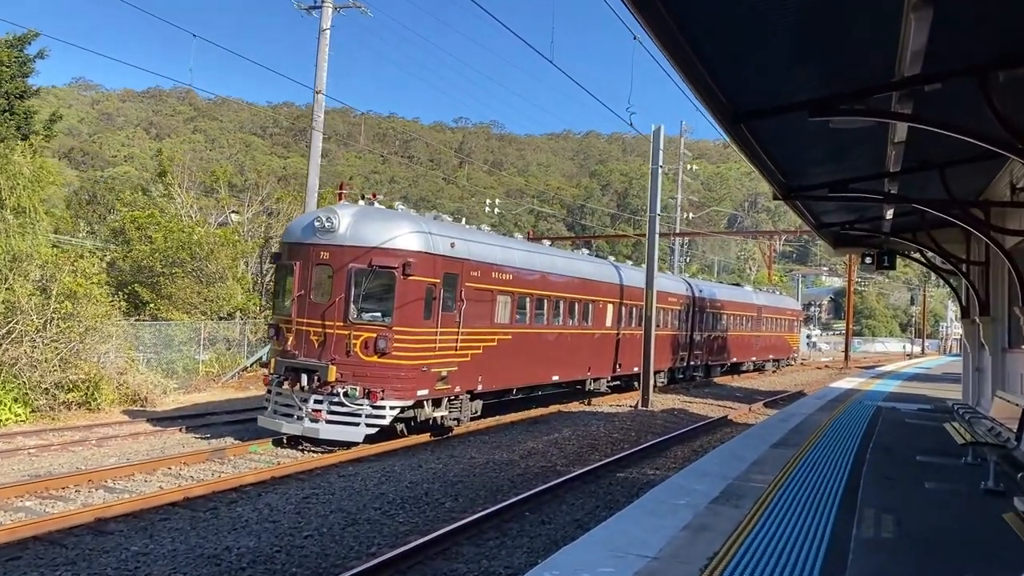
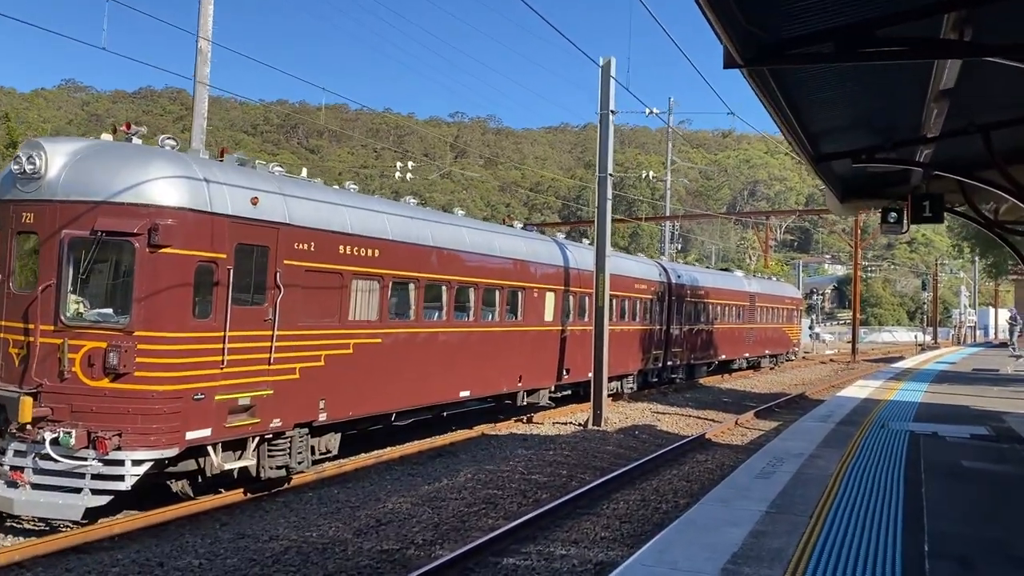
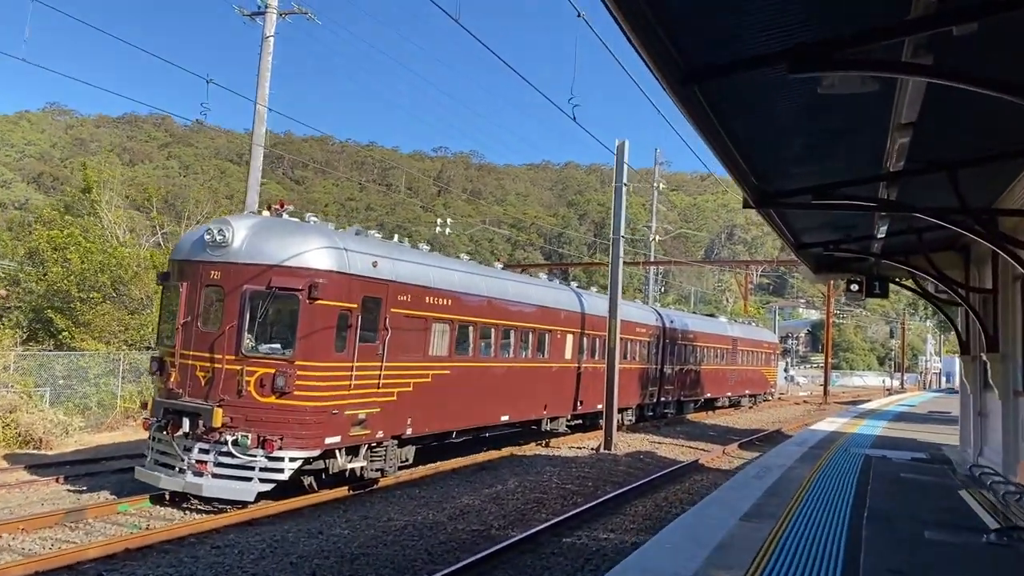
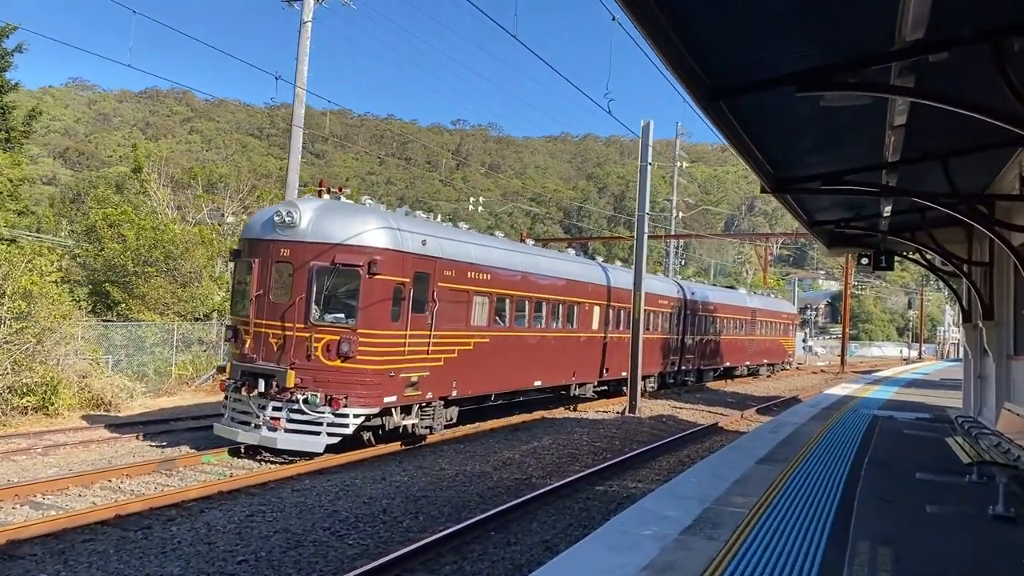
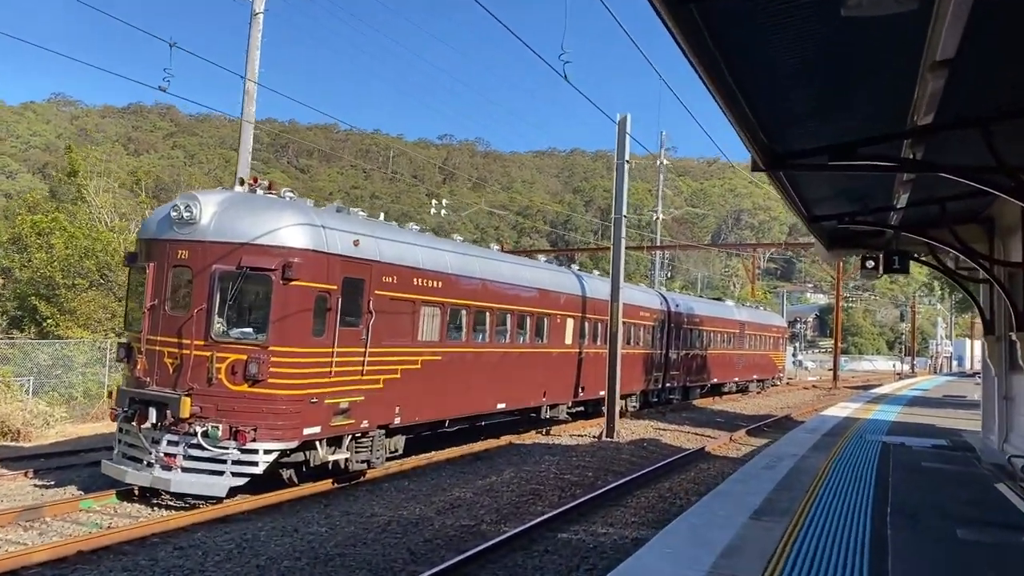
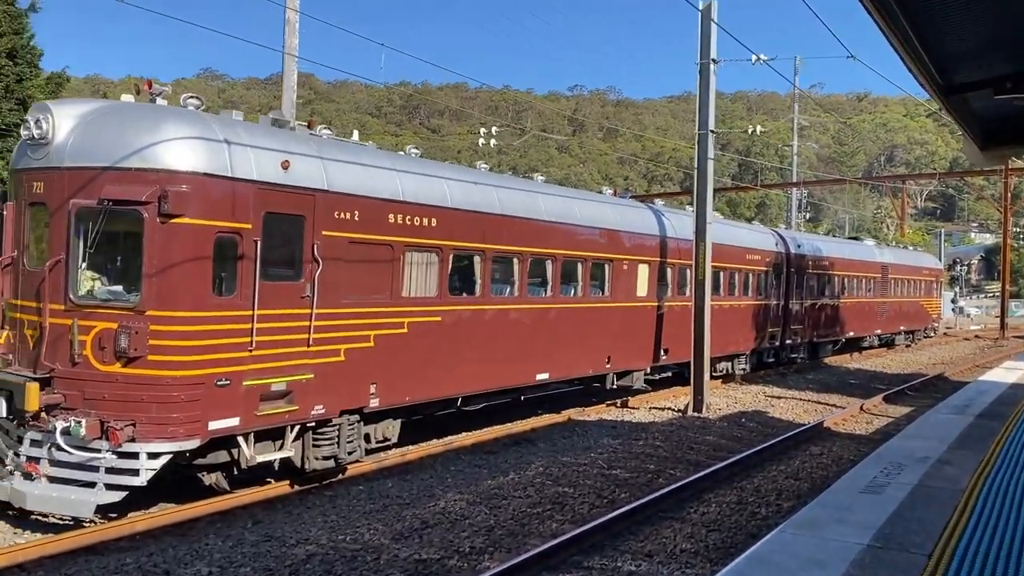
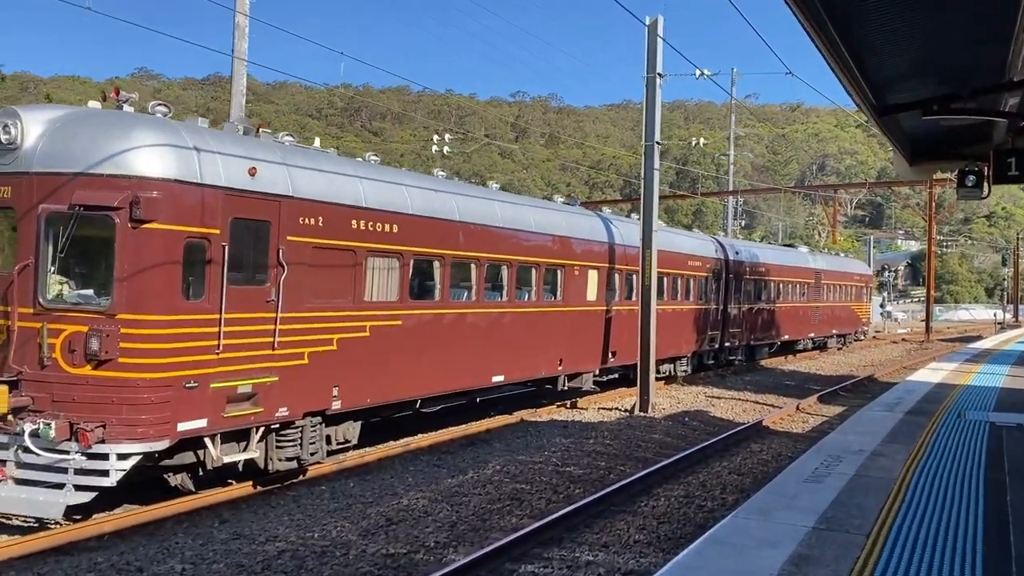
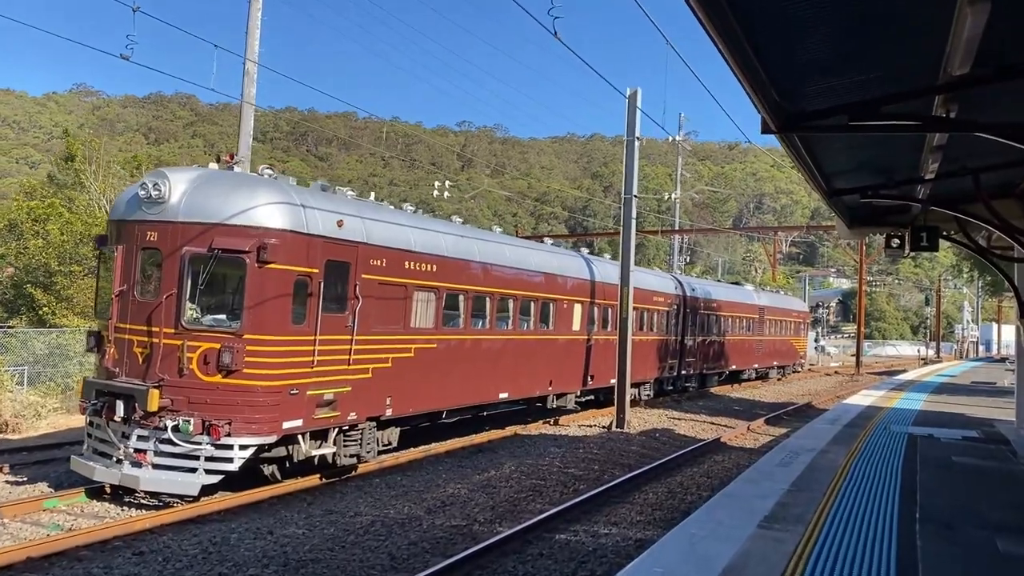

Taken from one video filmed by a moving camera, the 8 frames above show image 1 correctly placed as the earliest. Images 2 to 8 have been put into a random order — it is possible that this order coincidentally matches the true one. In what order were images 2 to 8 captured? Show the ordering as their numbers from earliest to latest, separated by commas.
4, 3, 5, 8, 2, 7, 6
